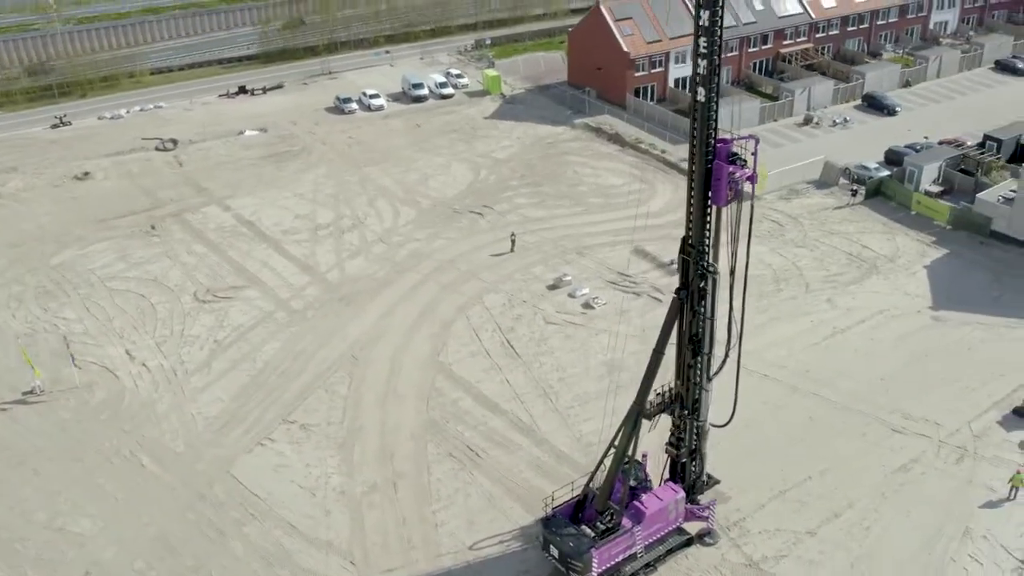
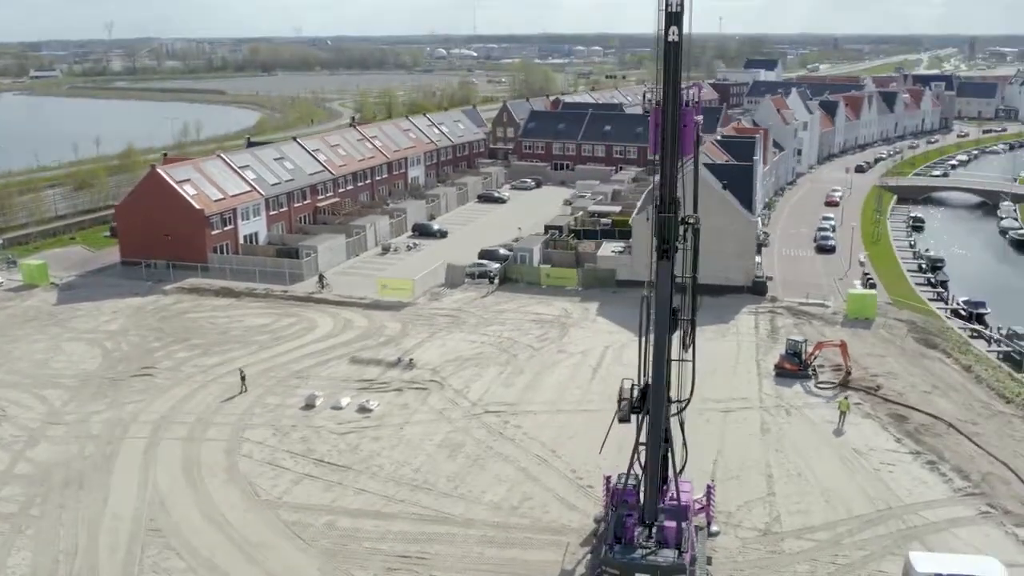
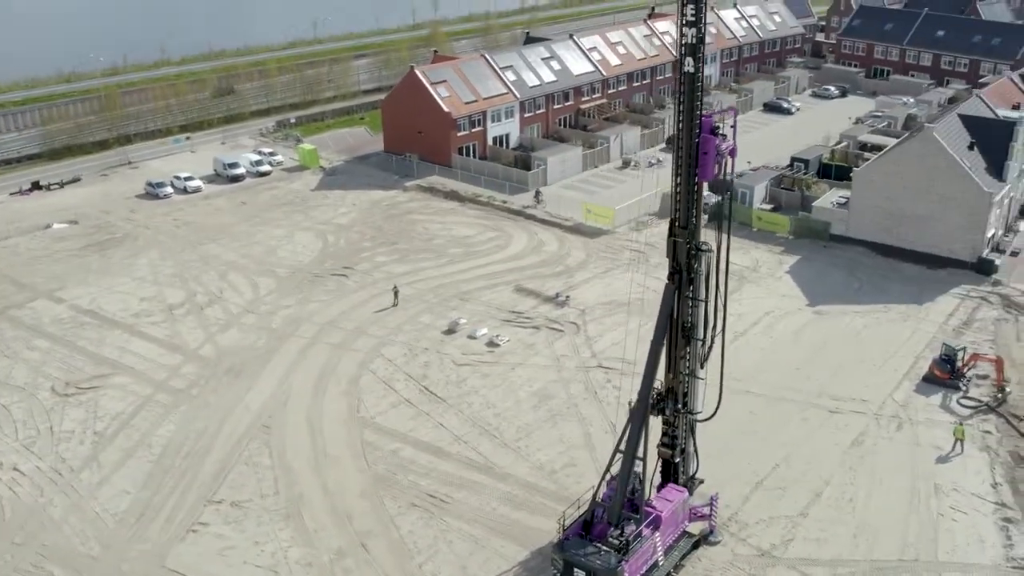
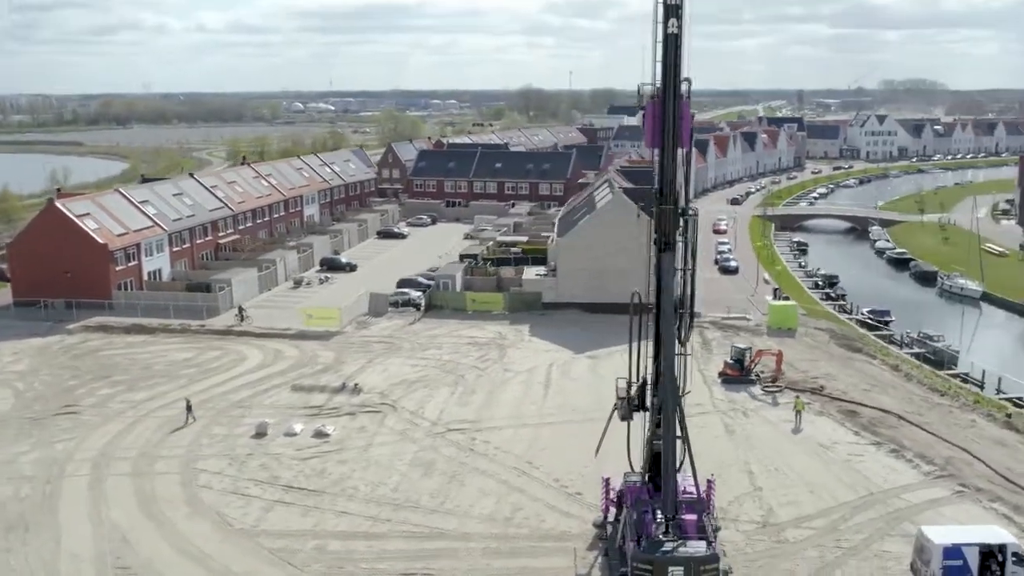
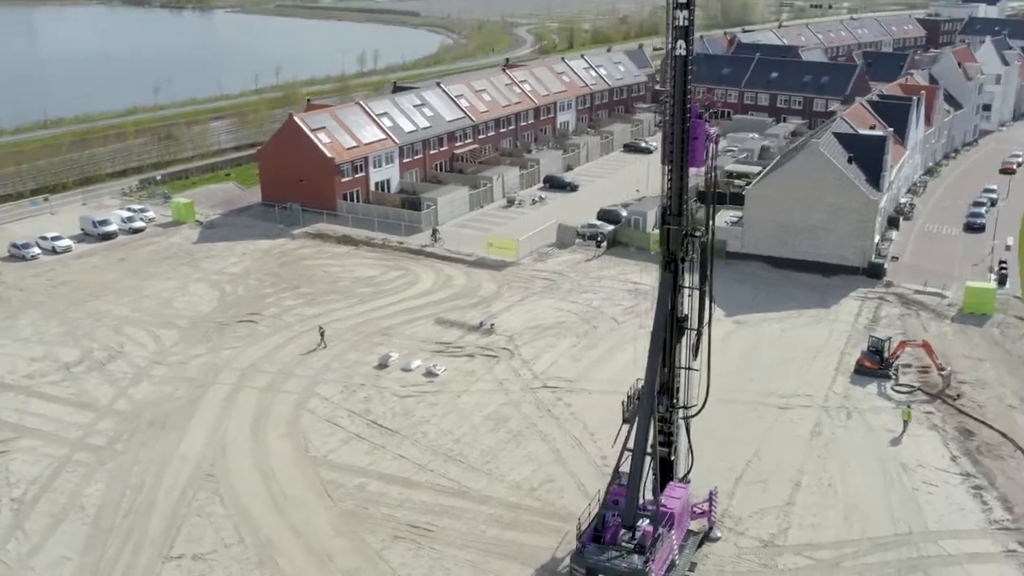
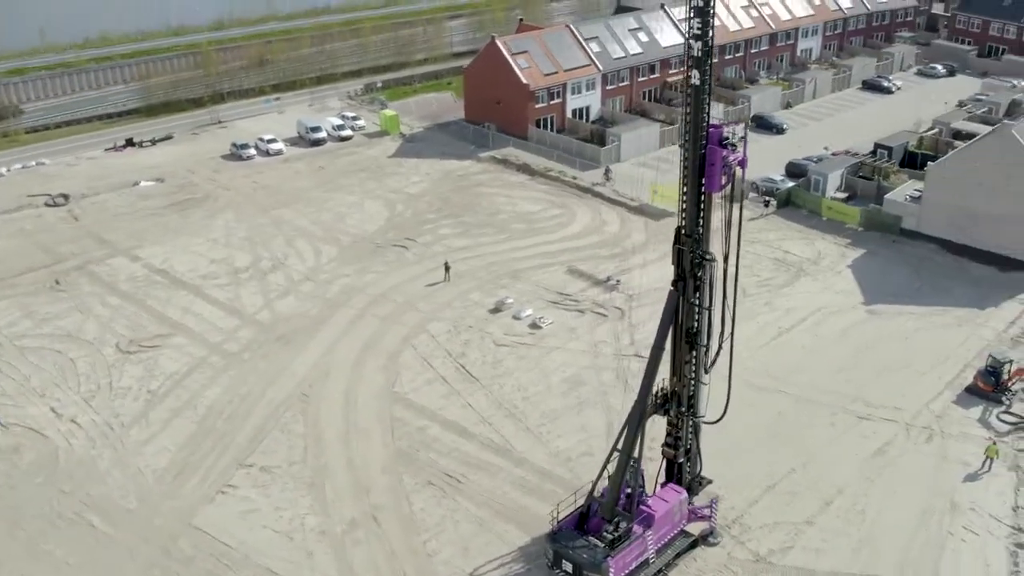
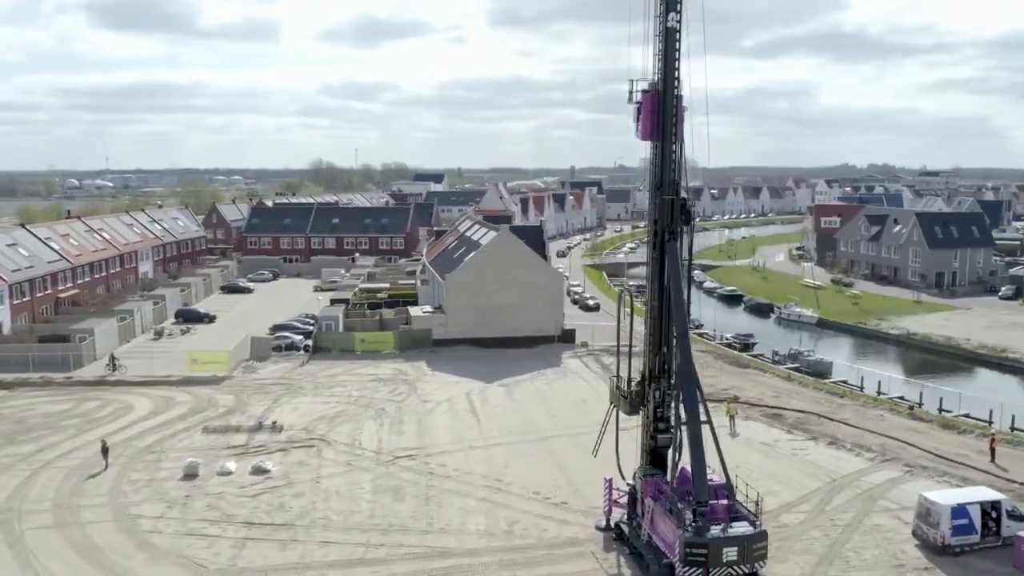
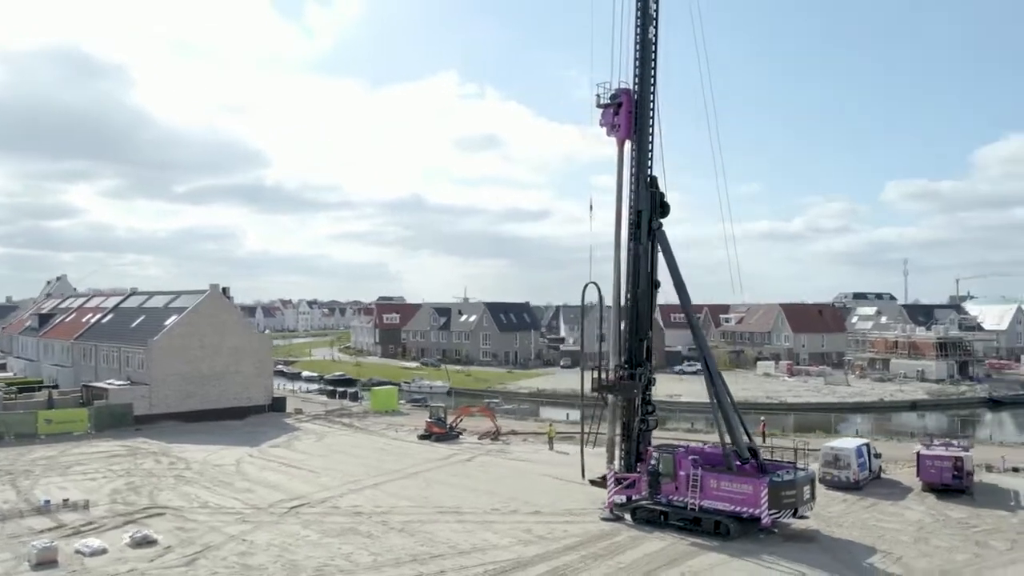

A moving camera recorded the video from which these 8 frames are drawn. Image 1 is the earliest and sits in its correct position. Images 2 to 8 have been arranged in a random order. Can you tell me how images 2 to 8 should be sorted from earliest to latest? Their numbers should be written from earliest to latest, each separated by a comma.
6, 3, 5, 2, 4, 7, 8
